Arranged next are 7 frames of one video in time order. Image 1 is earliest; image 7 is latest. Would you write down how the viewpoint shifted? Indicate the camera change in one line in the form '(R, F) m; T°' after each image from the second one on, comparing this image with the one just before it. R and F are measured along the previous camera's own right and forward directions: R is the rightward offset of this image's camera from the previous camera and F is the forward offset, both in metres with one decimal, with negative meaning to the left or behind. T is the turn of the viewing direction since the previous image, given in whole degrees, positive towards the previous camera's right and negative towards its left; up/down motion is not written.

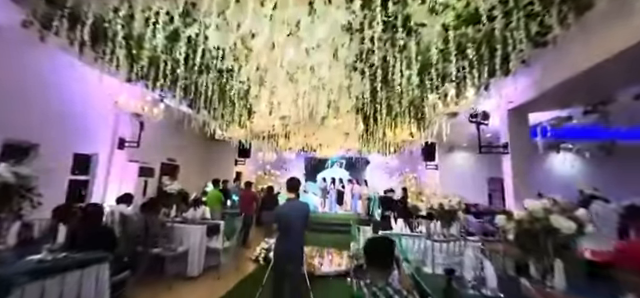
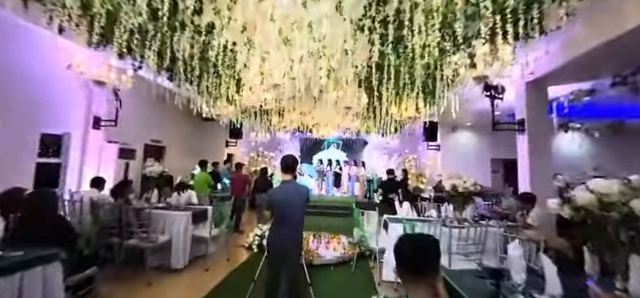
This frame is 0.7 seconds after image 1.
(-0.1, +0.7) m; +1°
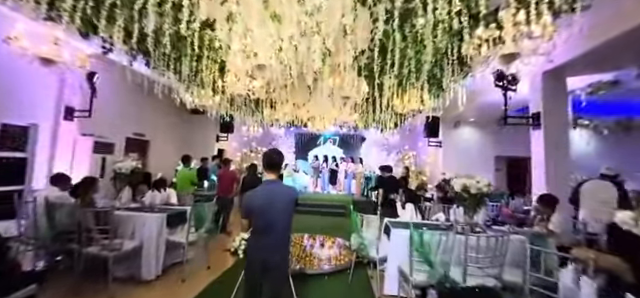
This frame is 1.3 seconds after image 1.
(+0.1, +0.6) m; +1°
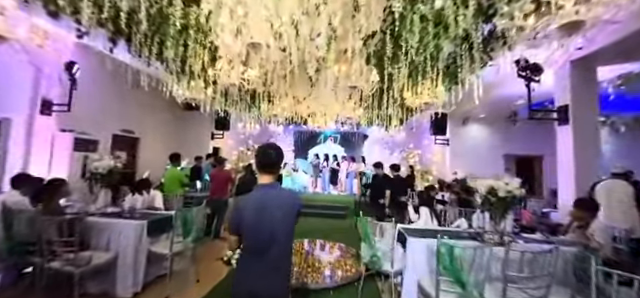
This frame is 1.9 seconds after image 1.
(-0.1, +0.6) m; 0°
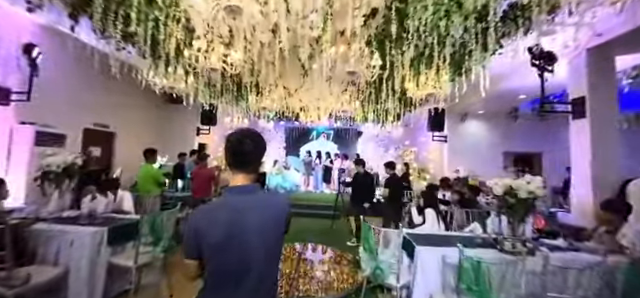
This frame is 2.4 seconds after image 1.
(0.0, +0.5) m; +2°
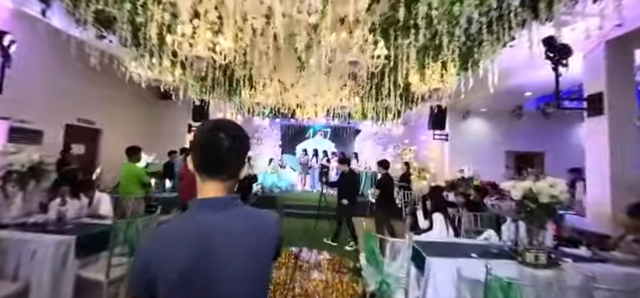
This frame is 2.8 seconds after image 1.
(0.0, +0.4) m; +1°
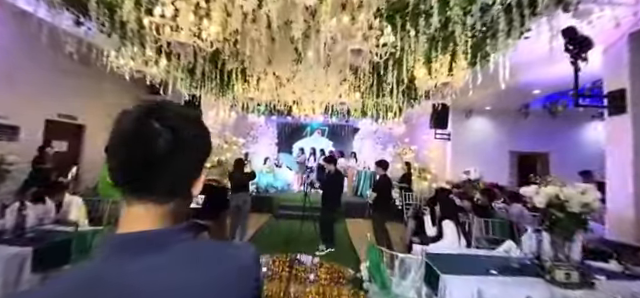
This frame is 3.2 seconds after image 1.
(0.0, +0.4) m; +1°
